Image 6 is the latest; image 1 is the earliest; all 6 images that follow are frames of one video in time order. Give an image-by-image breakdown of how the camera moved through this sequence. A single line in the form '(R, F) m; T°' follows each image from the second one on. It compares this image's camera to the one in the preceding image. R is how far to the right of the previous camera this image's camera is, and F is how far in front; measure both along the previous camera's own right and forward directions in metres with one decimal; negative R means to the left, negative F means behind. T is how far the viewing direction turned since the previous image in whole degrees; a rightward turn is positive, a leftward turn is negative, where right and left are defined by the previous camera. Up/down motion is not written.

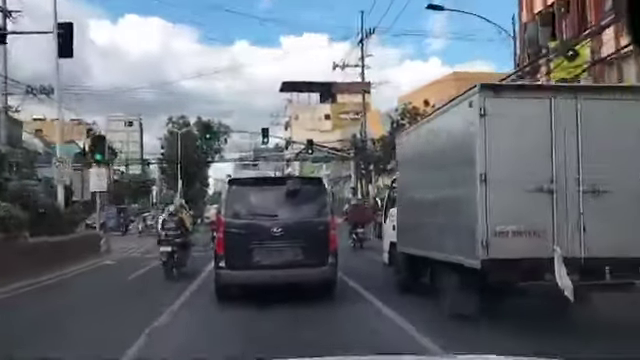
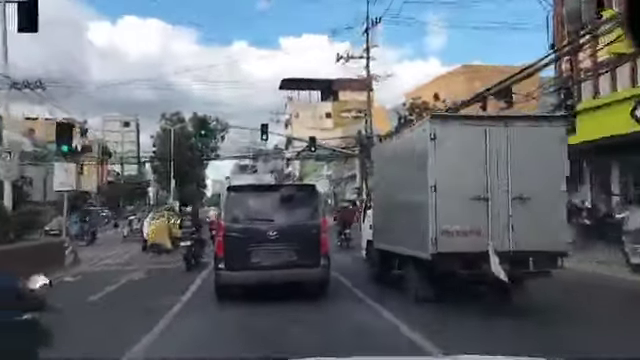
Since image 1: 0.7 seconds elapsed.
(-0.1, +1.3) m; 0°
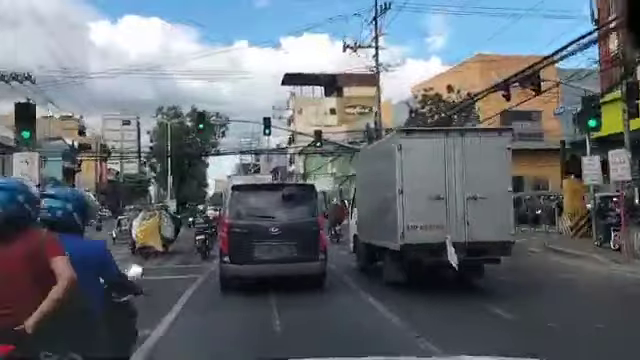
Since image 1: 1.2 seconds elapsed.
(-0.1, +1.2) m; 0°
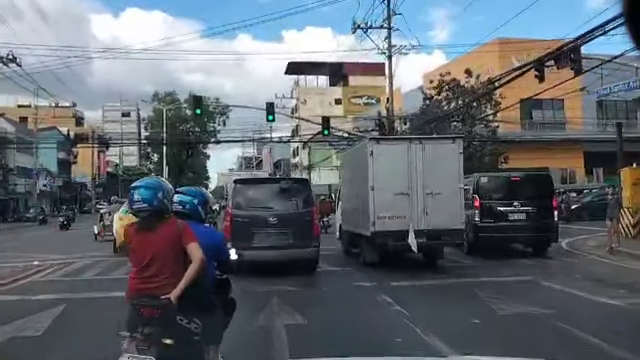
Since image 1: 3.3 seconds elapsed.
(-0.1, +1.3) m; 0°
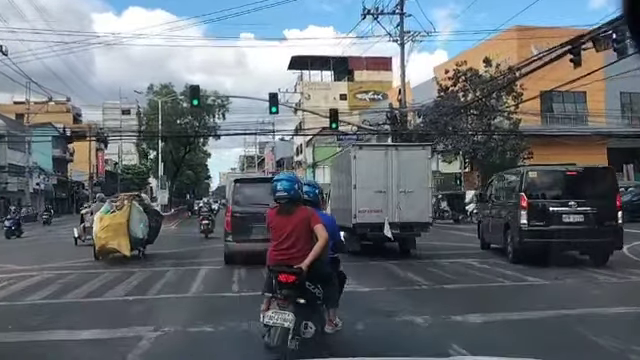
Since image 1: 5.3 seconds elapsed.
(-0.1, +1.2) m; 0°
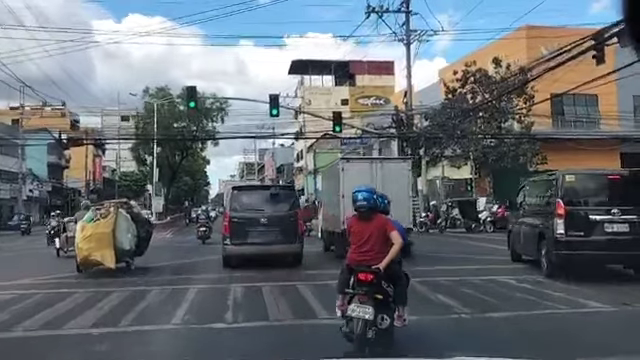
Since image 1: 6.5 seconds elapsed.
(0.0, +0.7) m; 0°
